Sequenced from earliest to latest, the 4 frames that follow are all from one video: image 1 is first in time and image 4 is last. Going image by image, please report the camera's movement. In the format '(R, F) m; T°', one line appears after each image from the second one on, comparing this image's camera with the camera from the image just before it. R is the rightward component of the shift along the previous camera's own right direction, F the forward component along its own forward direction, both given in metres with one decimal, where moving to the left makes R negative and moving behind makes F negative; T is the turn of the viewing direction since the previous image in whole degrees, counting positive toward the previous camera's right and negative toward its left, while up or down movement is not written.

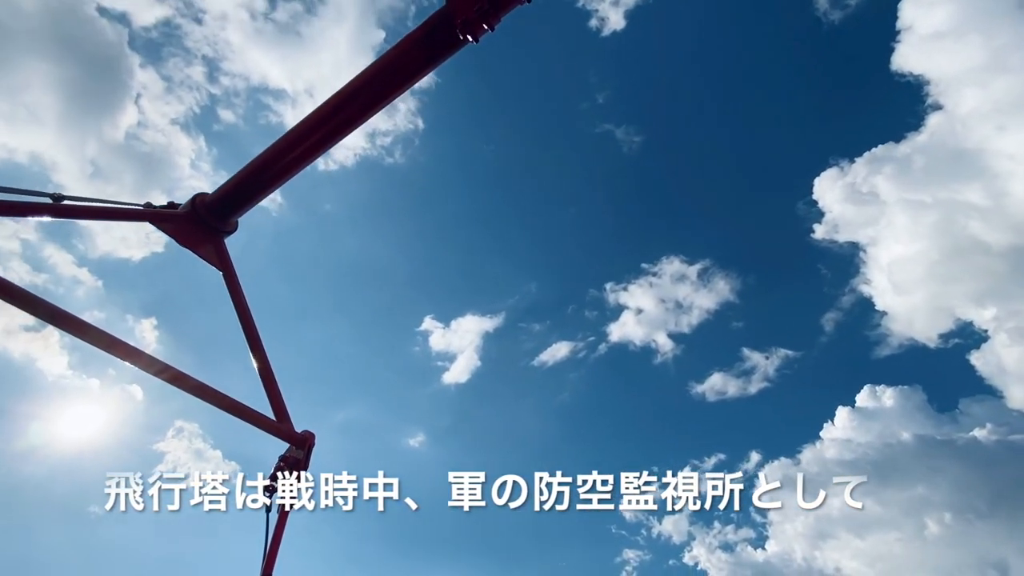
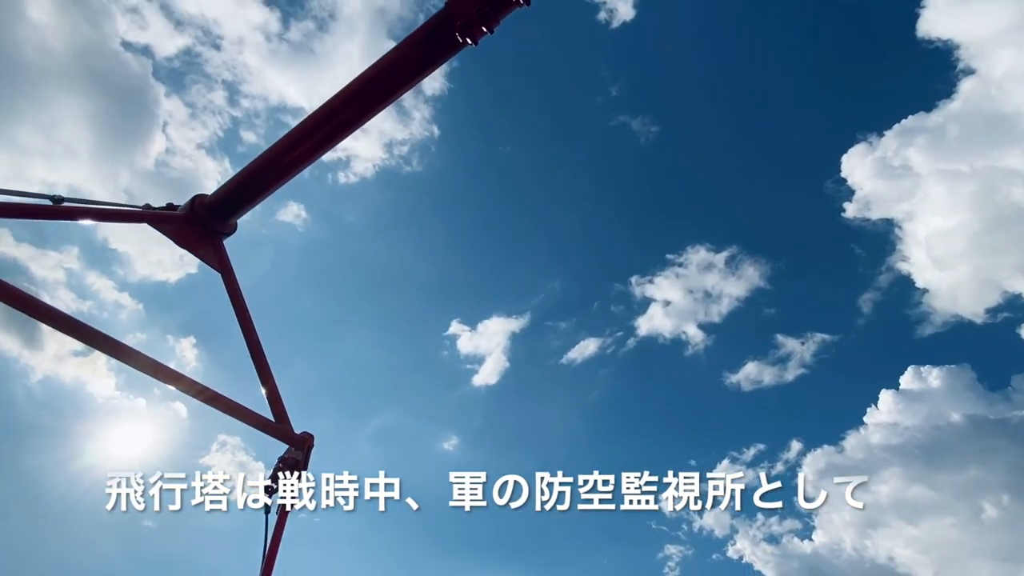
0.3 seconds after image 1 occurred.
(0.0, 0.0) m; -3°
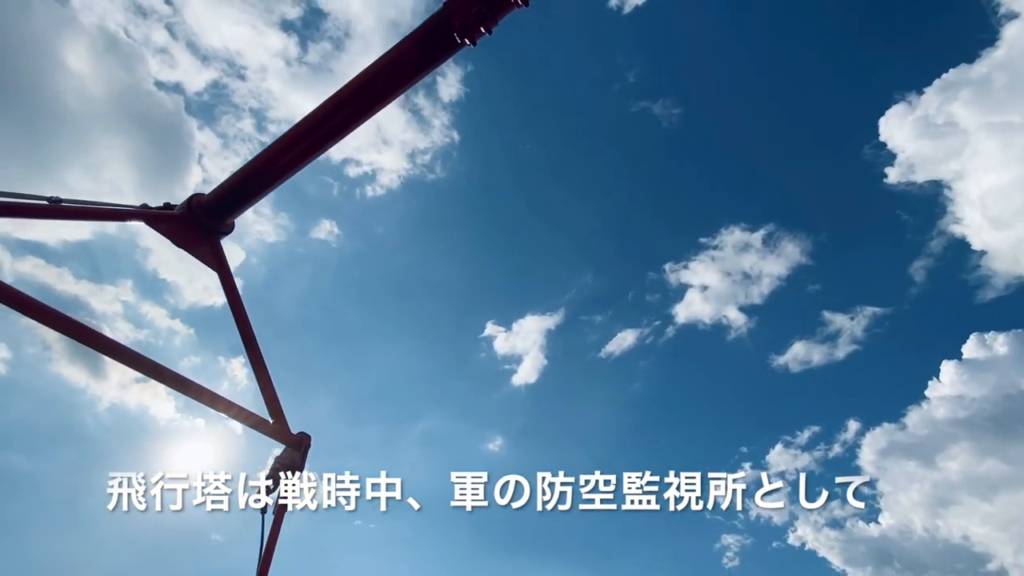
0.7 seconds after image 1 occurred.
(+0.5, -0.8) m; -4°
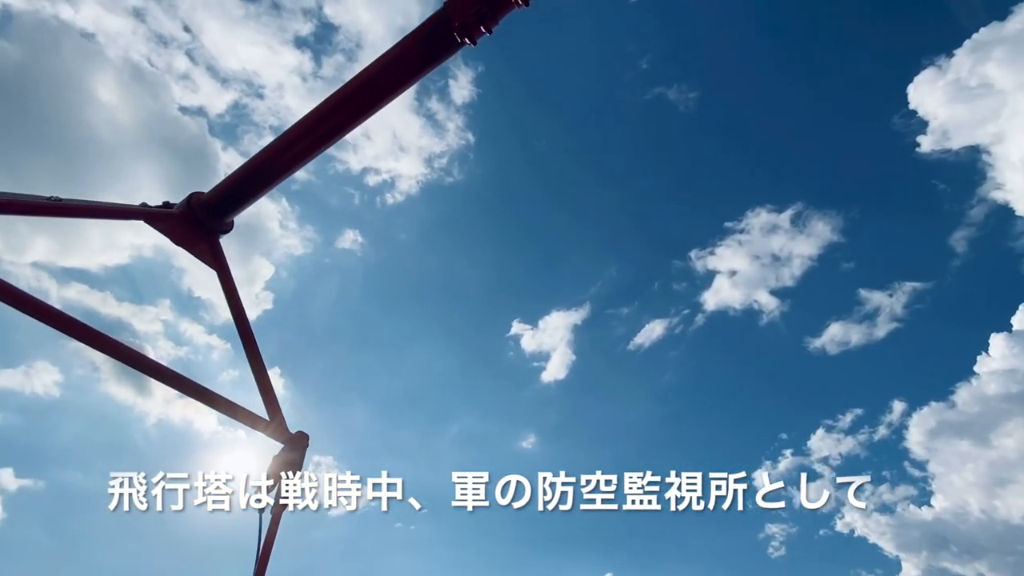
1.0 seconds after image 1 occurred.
(+0.5, -1.2) m; -3°
